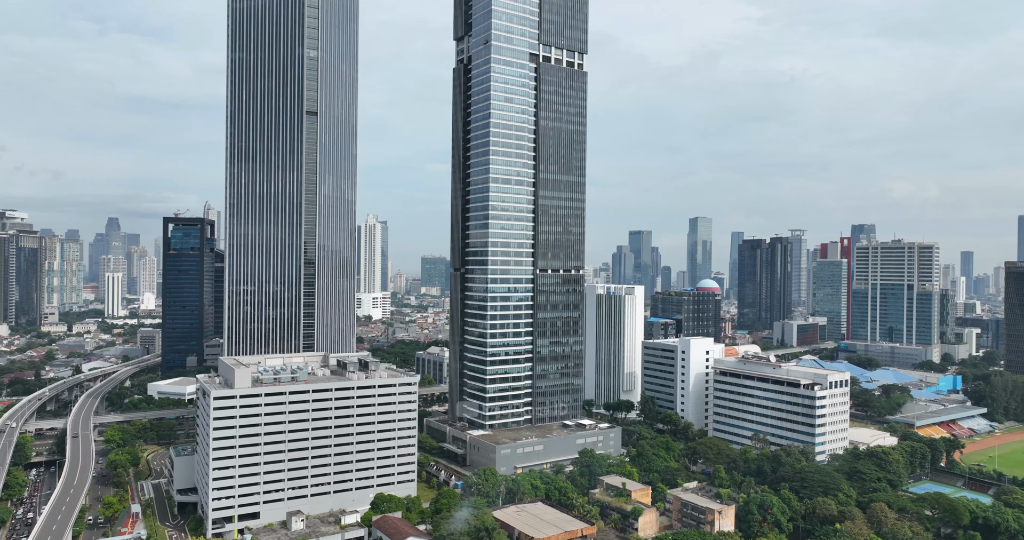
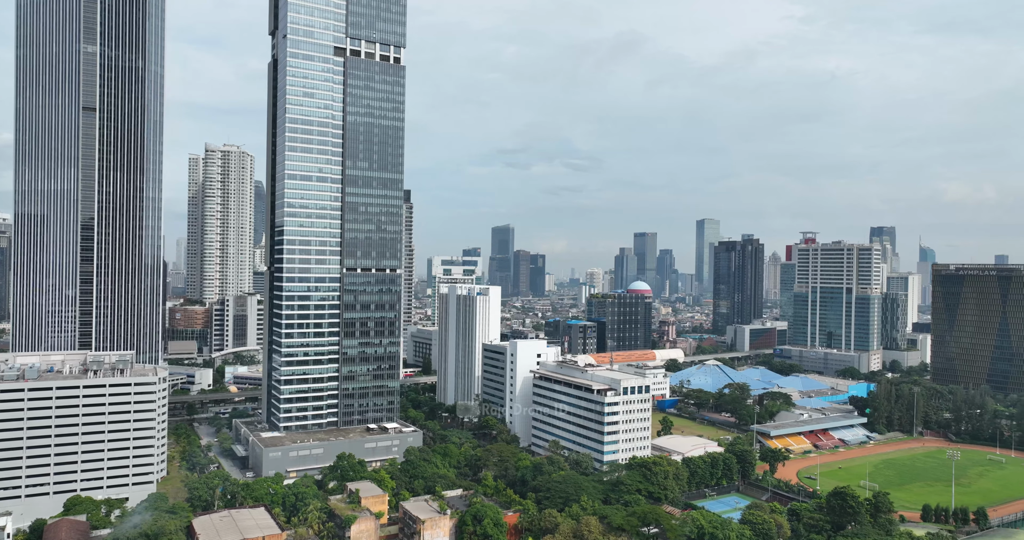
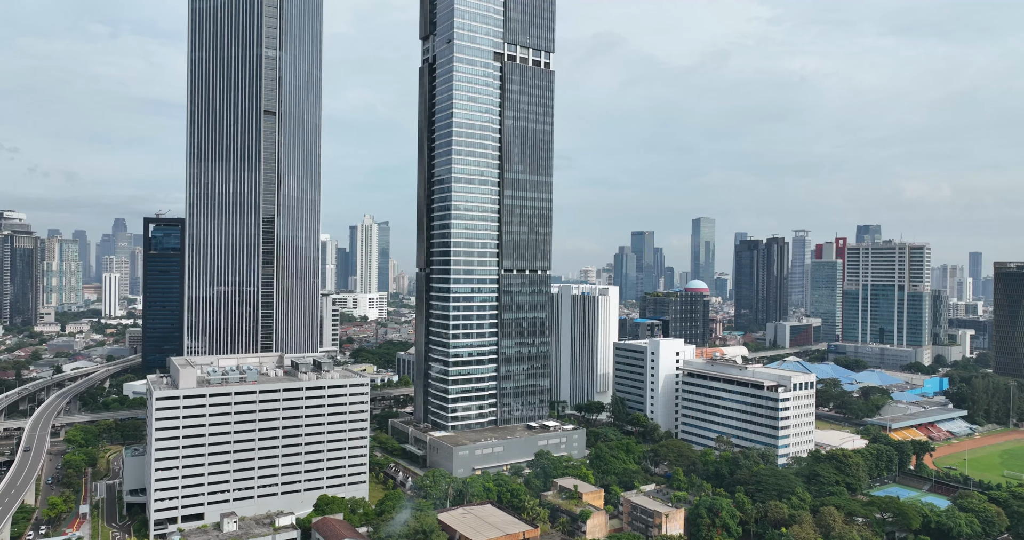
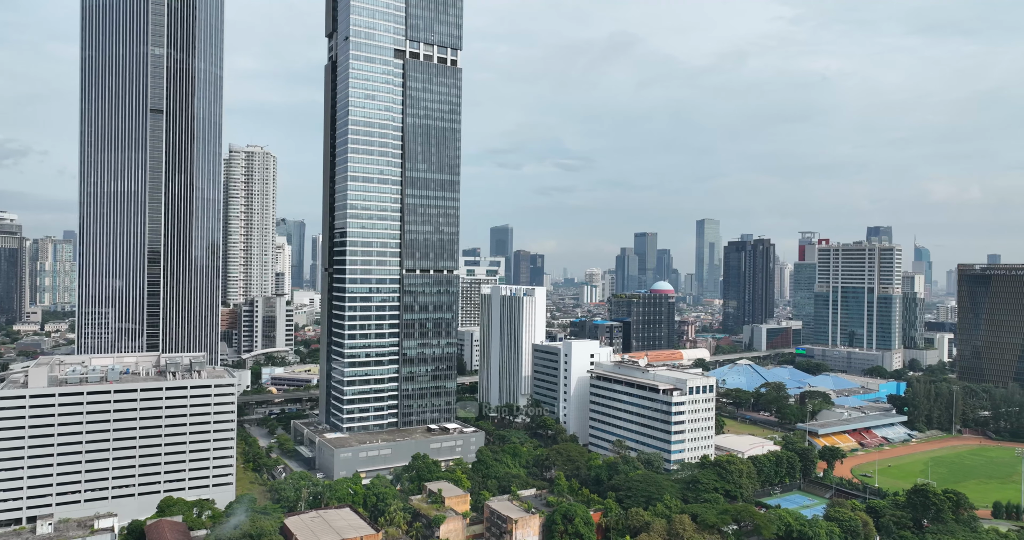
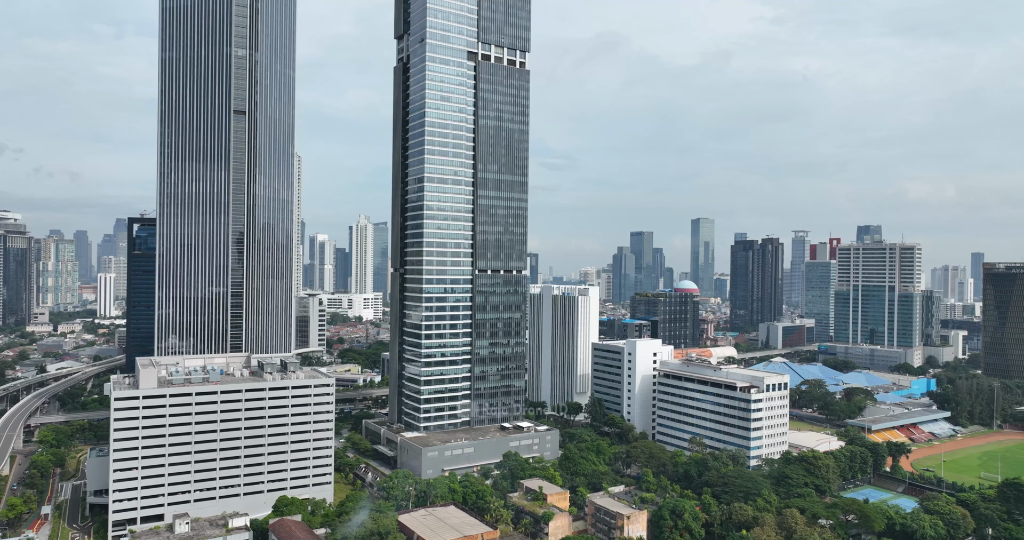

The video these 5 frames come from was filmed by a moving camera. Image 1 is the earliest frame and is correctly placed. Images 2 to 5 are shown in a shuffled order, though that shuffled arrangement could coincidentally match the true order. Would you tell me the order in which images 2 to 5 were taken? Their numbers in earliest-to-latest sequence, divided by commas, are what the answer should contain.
3, 5, 4, 2
